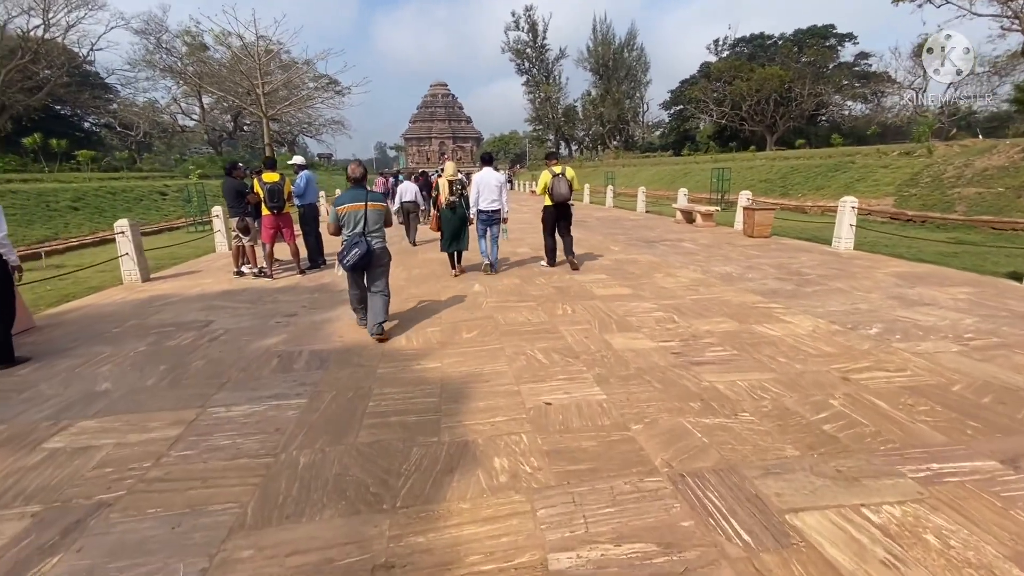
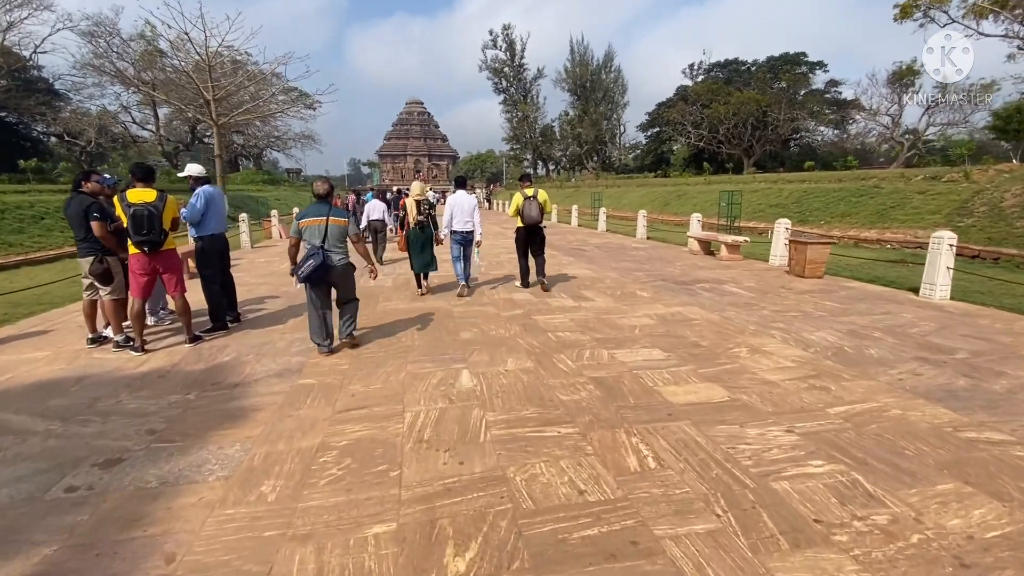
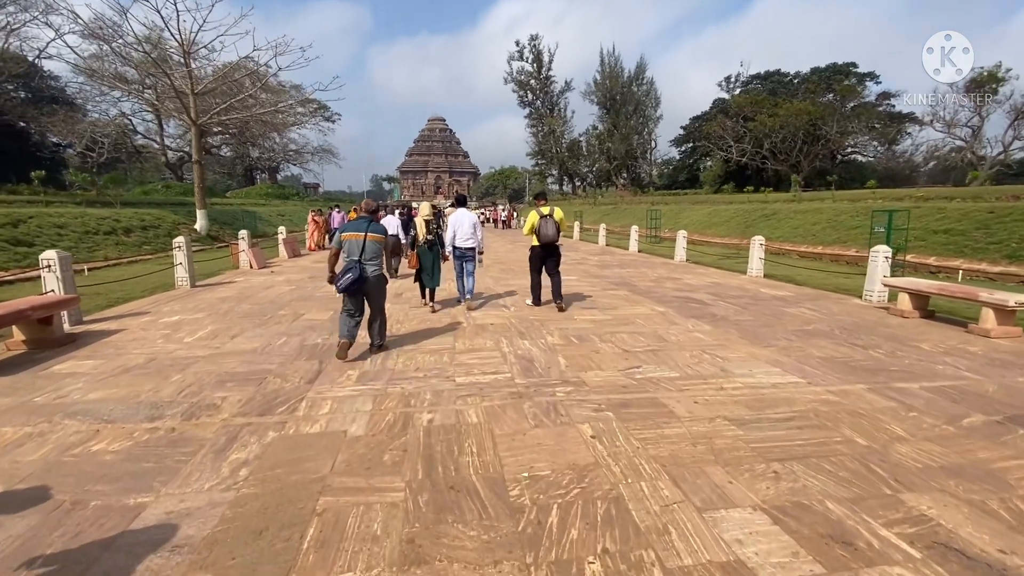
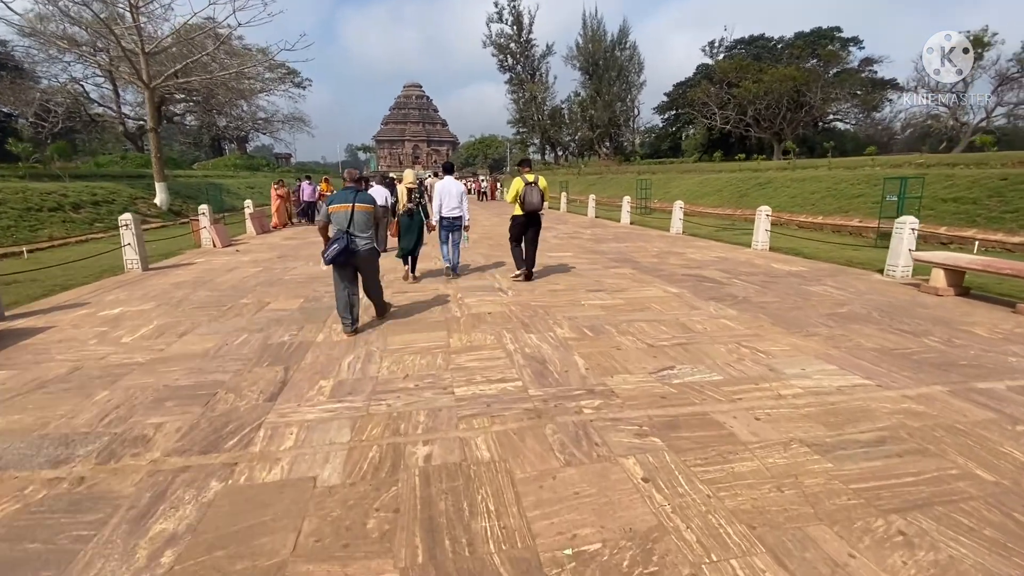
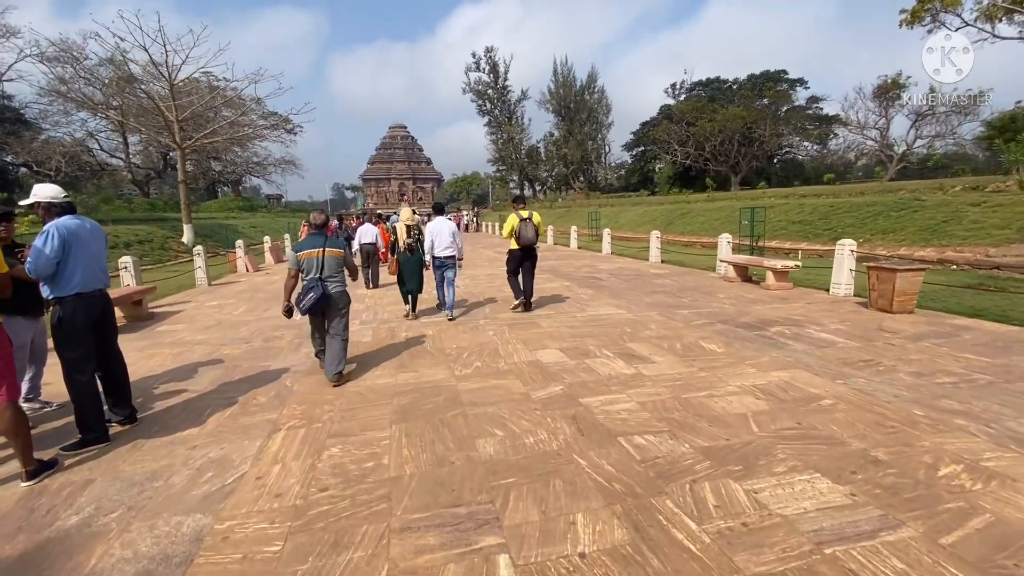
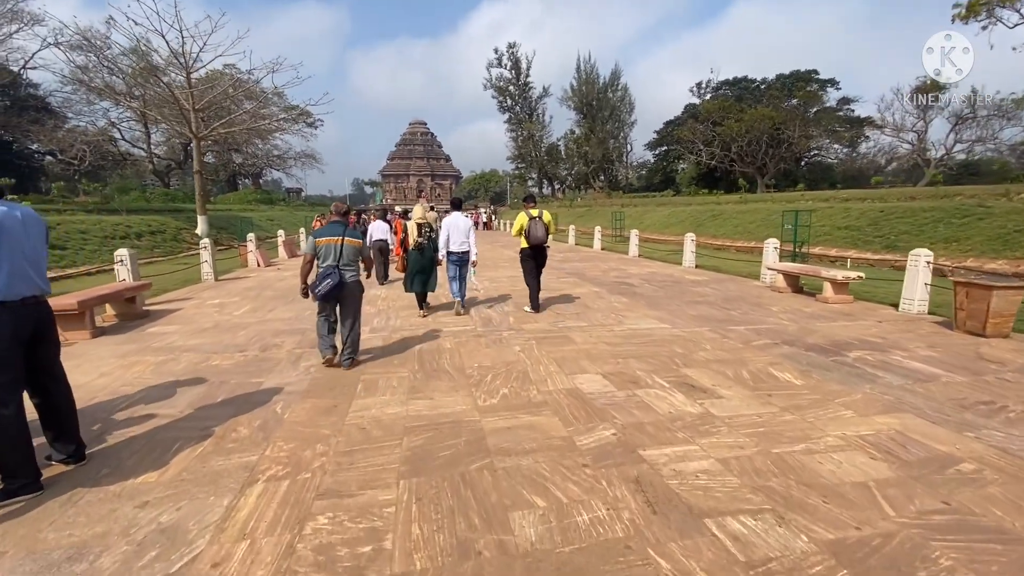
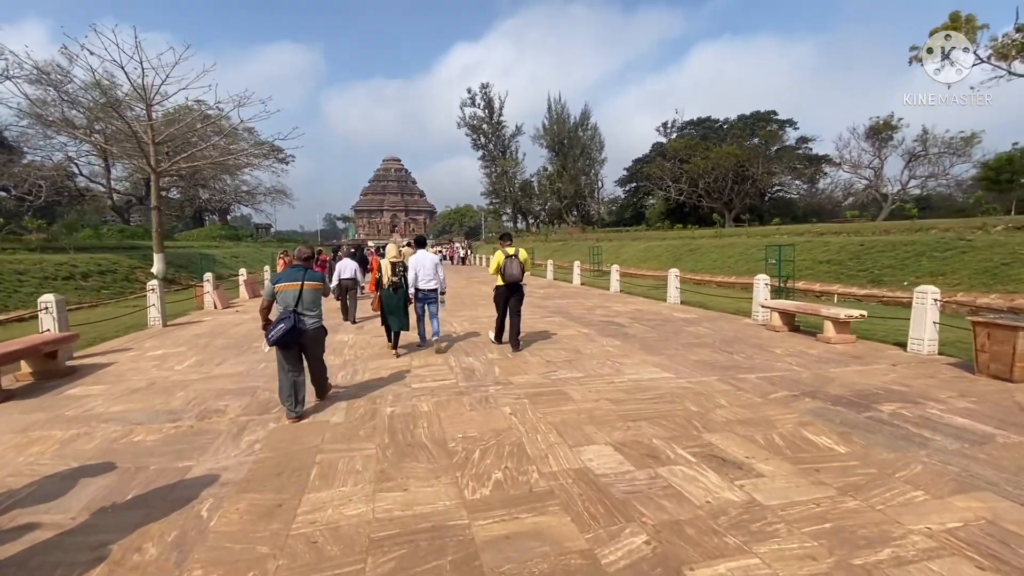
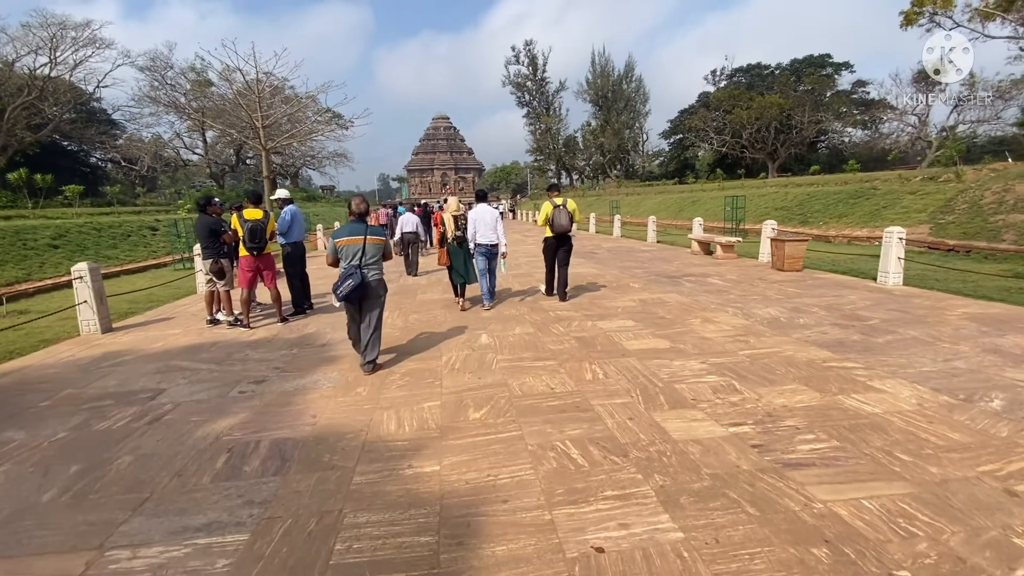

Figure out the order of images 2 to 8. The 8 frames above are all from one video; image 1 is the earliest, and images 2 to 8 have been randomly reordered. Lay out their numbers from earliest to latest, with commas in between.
8, 2, 5, 6, 7, 3, 4
